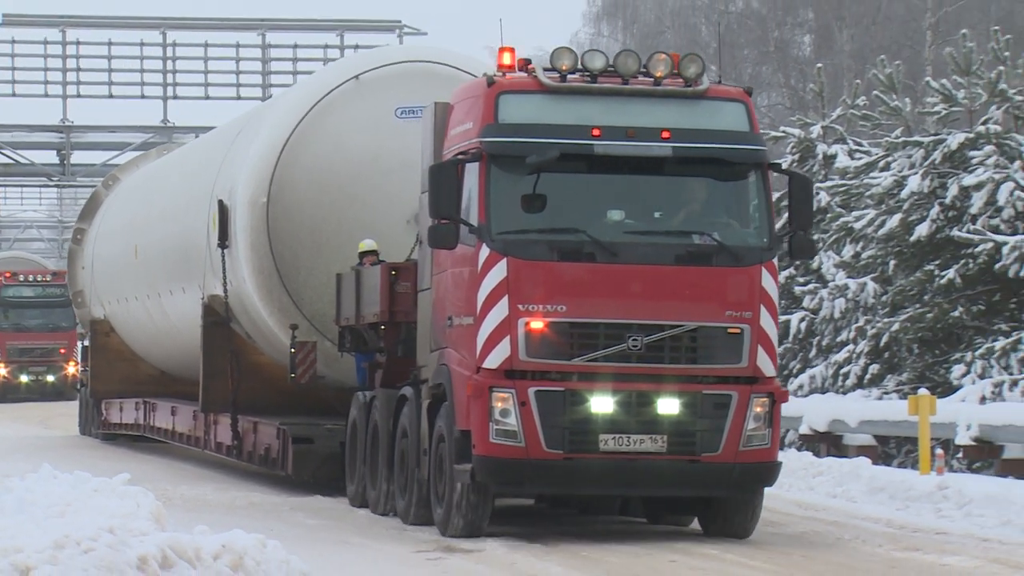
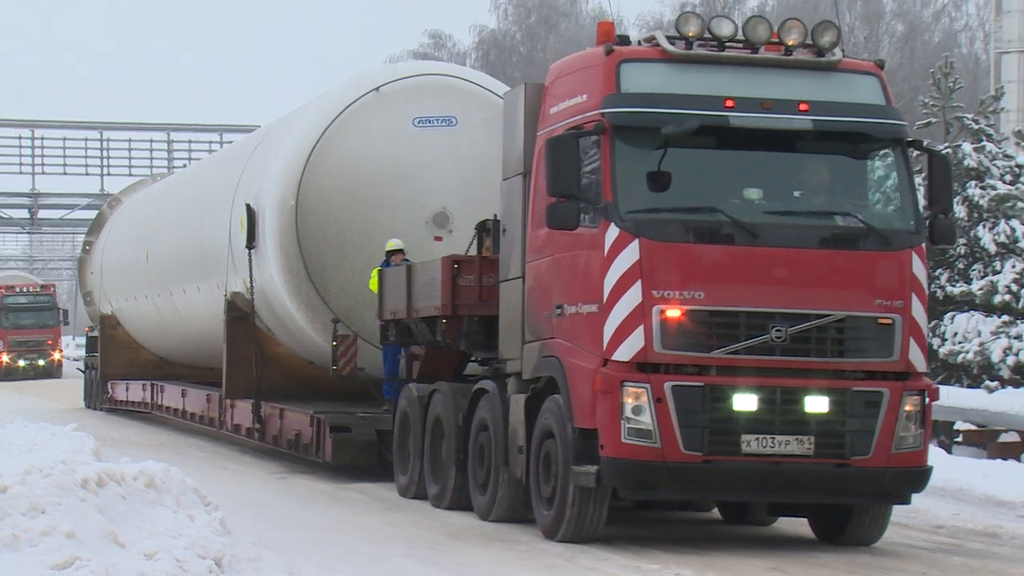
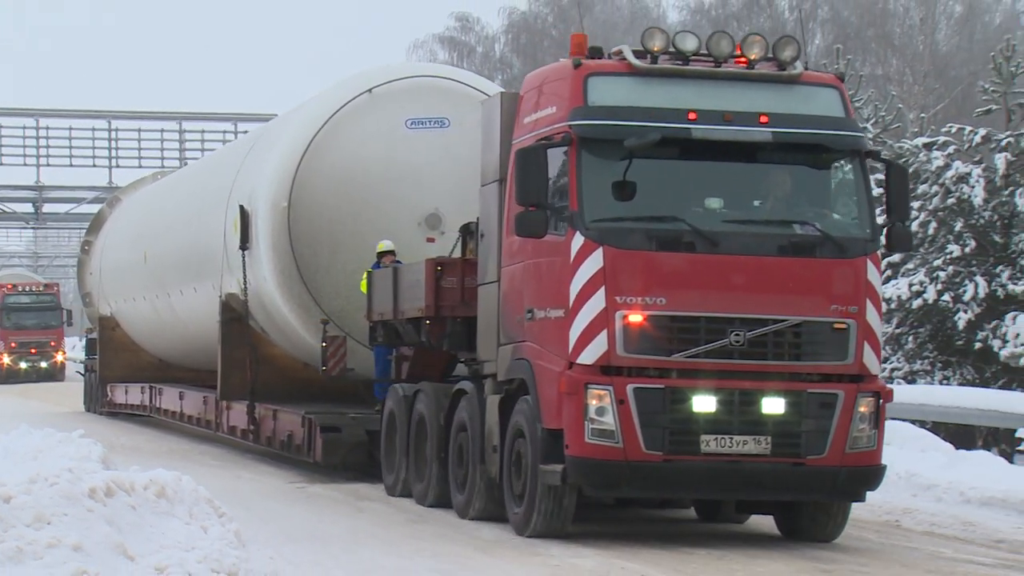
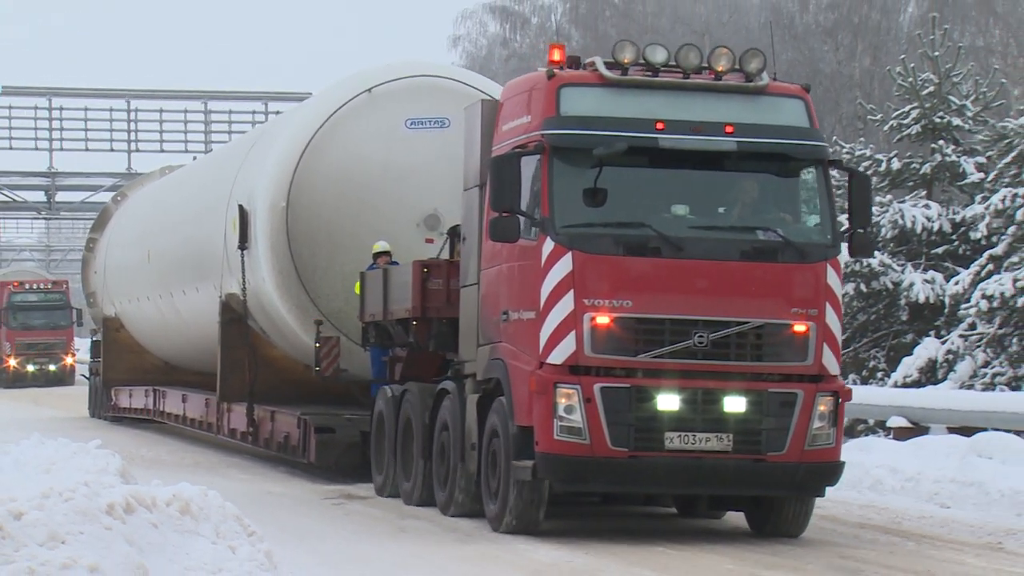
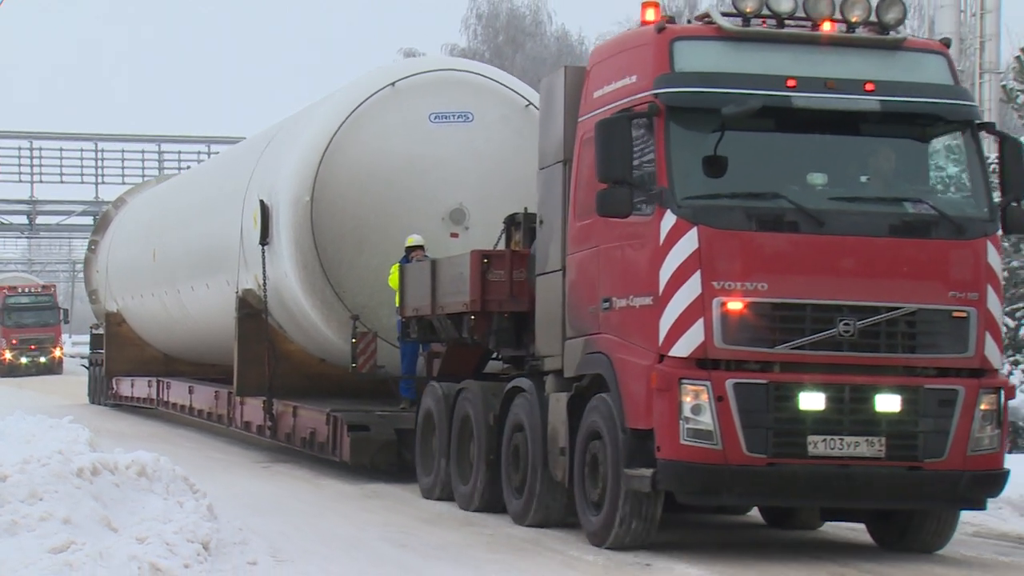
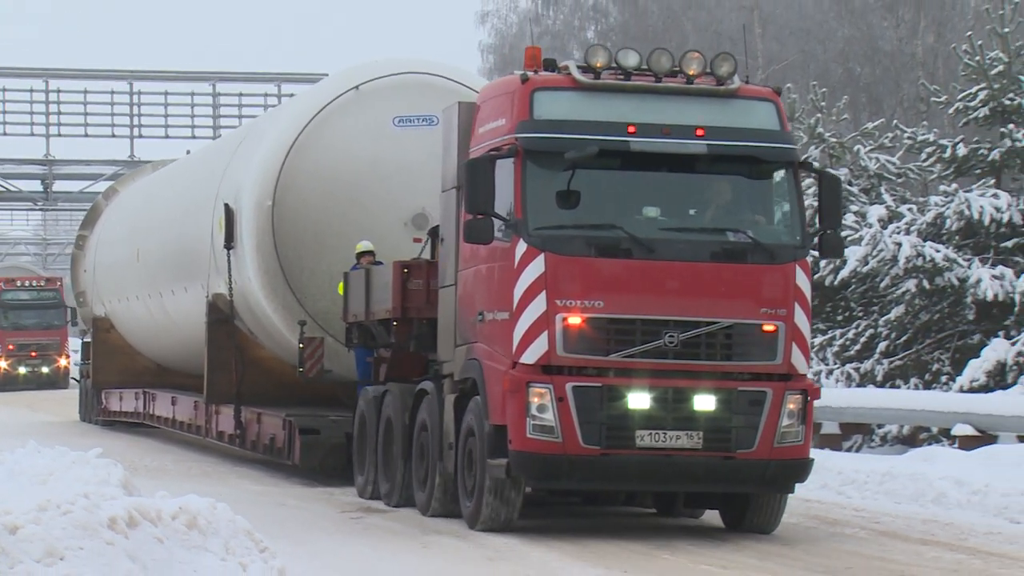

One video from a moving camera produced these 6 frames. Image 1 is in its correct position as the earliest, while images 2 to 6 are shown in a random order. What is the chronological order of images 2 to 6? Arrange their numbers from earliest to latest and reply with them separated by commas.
6, 4, 3, 2, 5
